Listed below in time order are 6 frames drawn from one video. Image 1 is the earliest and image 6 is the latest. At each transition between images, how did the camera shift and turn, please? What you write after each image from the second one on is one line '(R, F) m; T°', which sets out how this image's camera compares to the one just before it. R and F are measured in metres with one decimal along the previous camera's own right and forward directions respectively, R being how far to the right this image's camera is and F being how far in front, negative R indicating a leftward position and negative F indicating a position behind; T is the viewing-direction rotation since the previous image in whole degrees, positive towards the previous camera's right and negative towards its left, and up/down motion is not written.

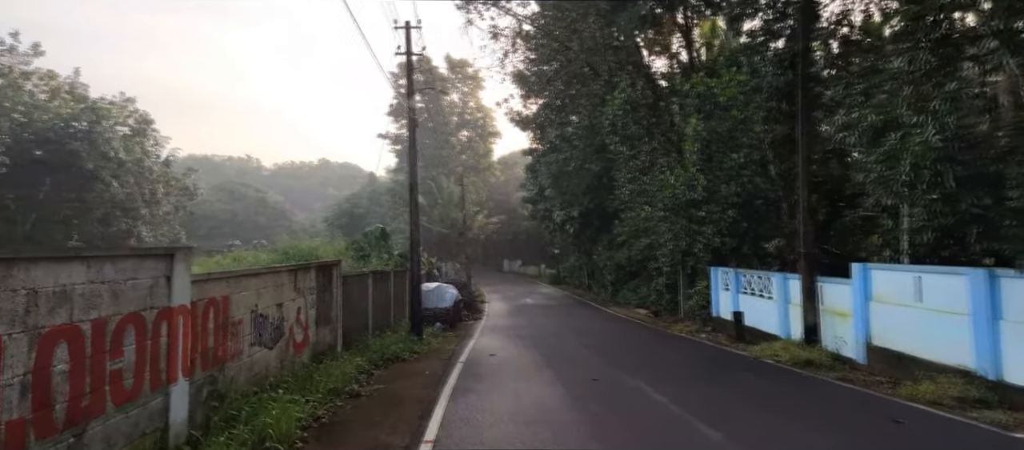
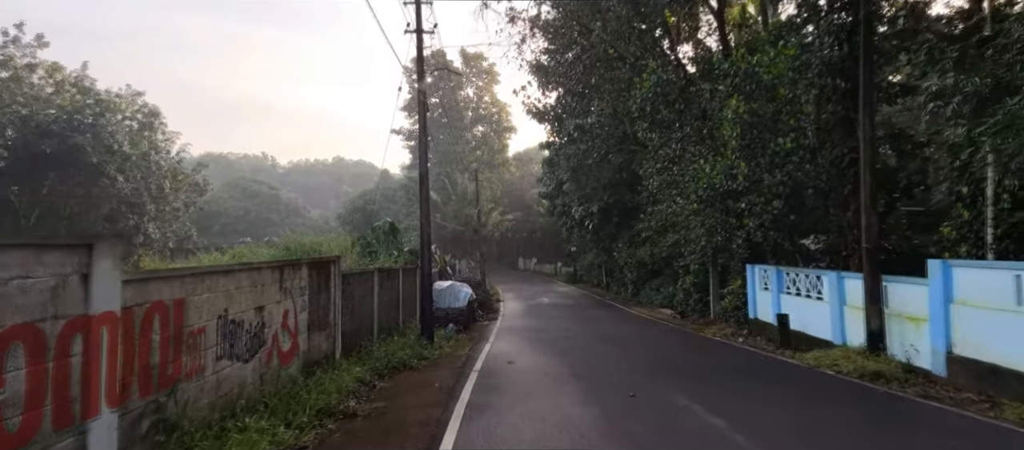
(-0.1, +1.3) m; -1°
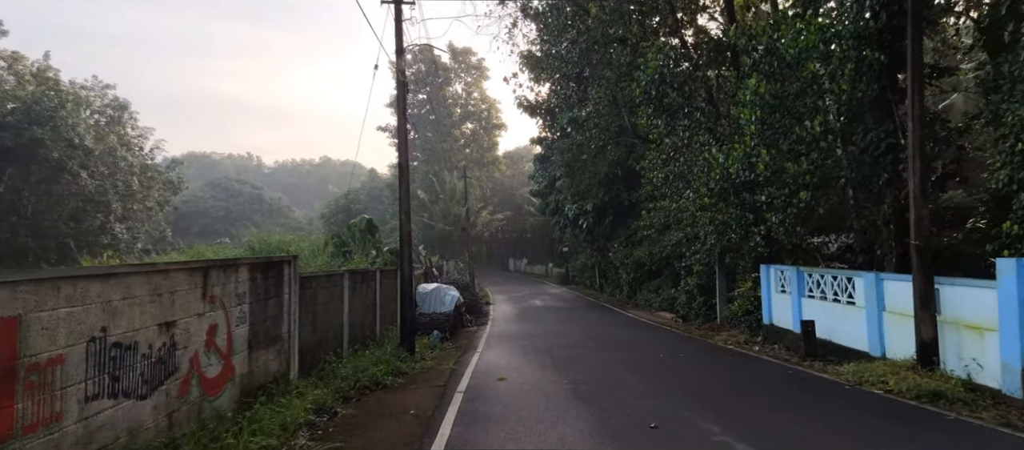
(0.0, +1.6) m; +1°
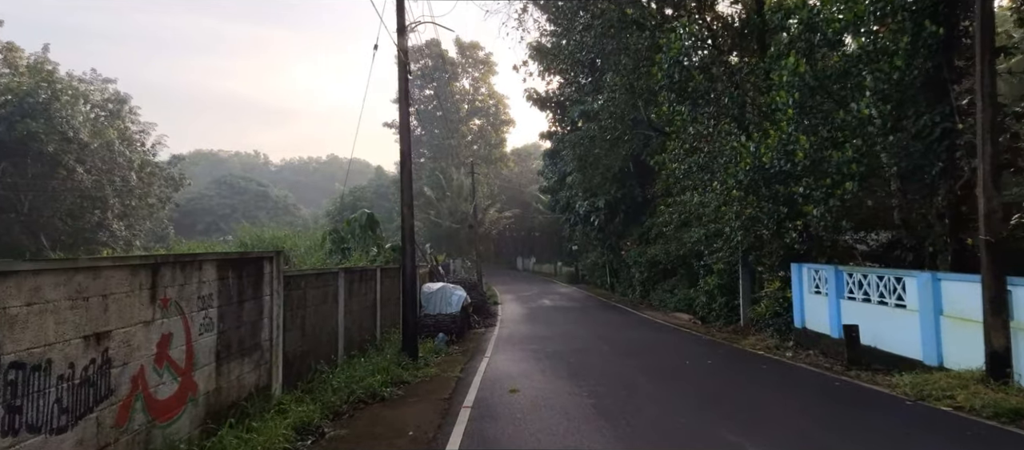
(-0.1, +1.0) m; -1°
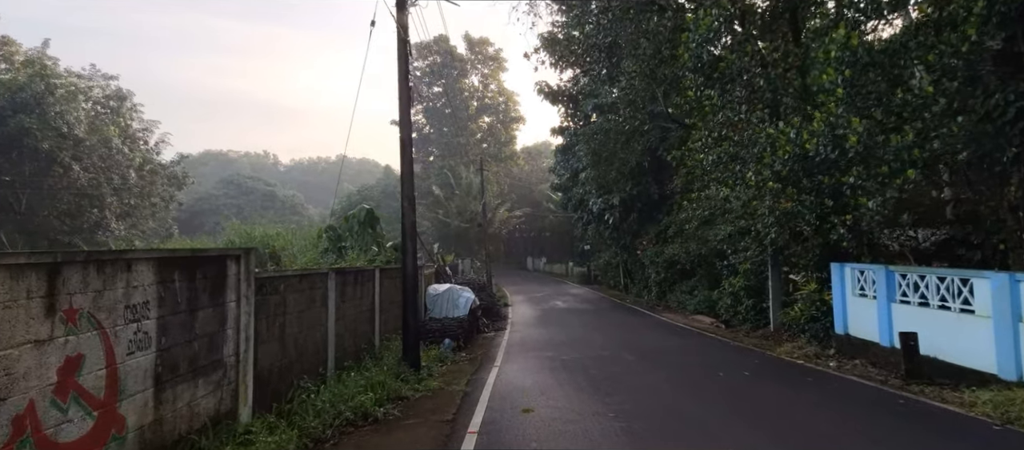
(0.0, +1.1) m; -1°
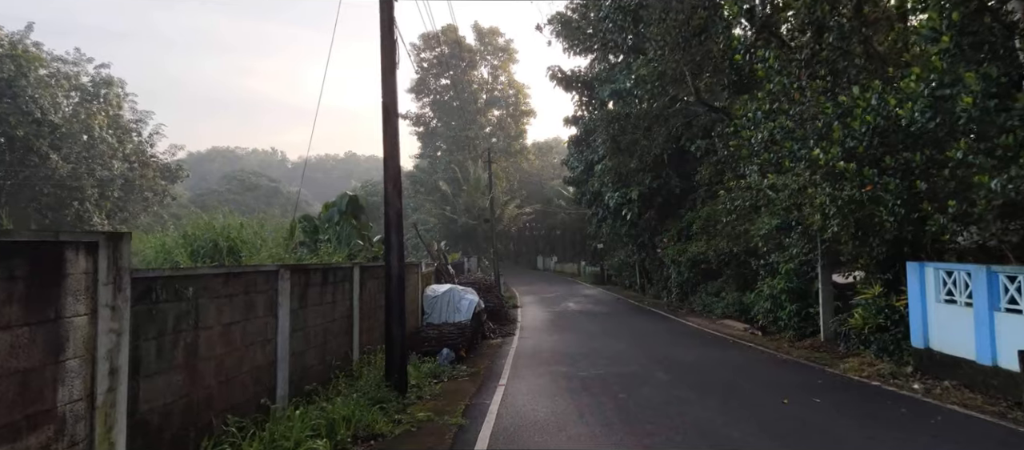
(0.0, +2.0) m; -1°
